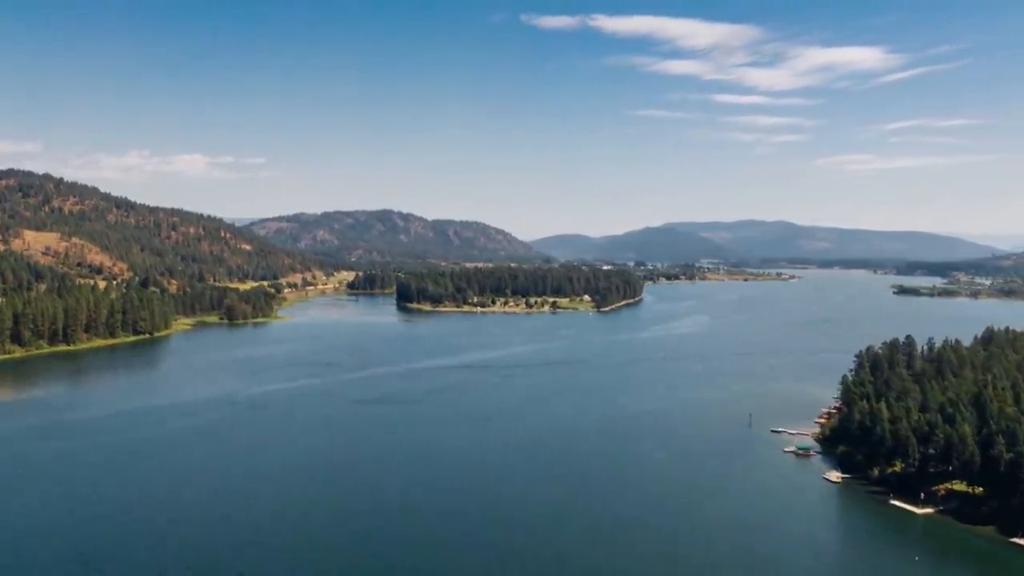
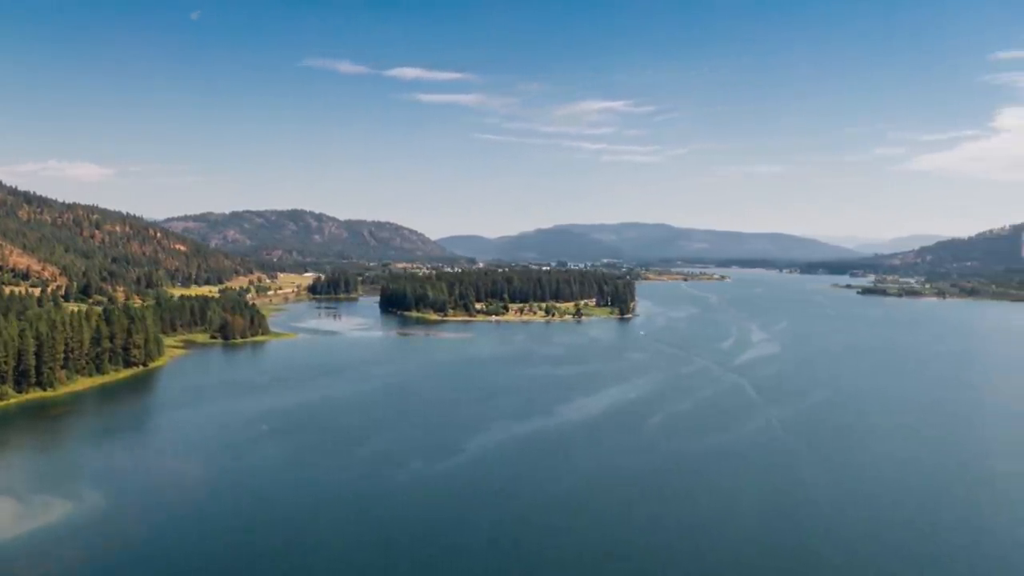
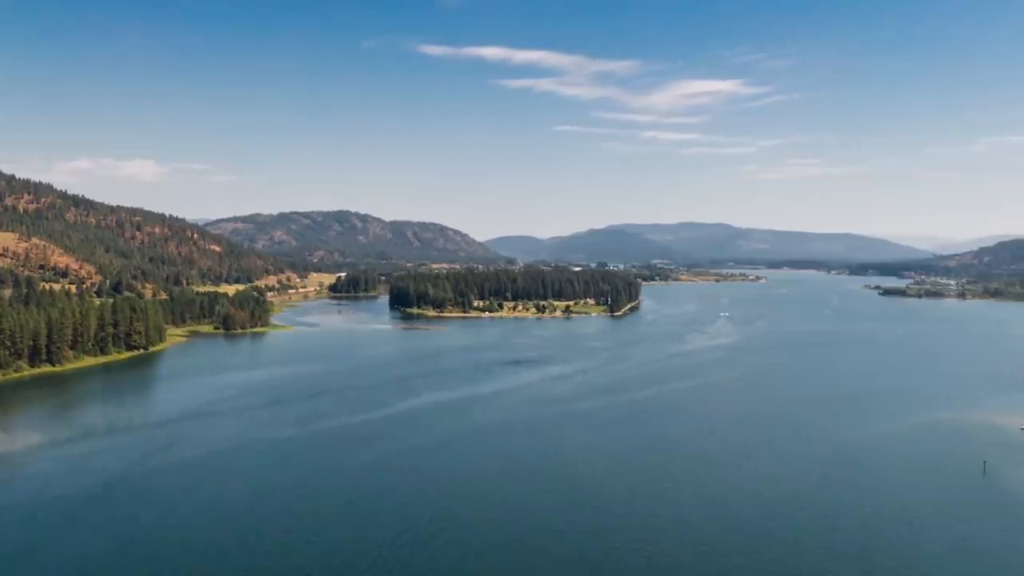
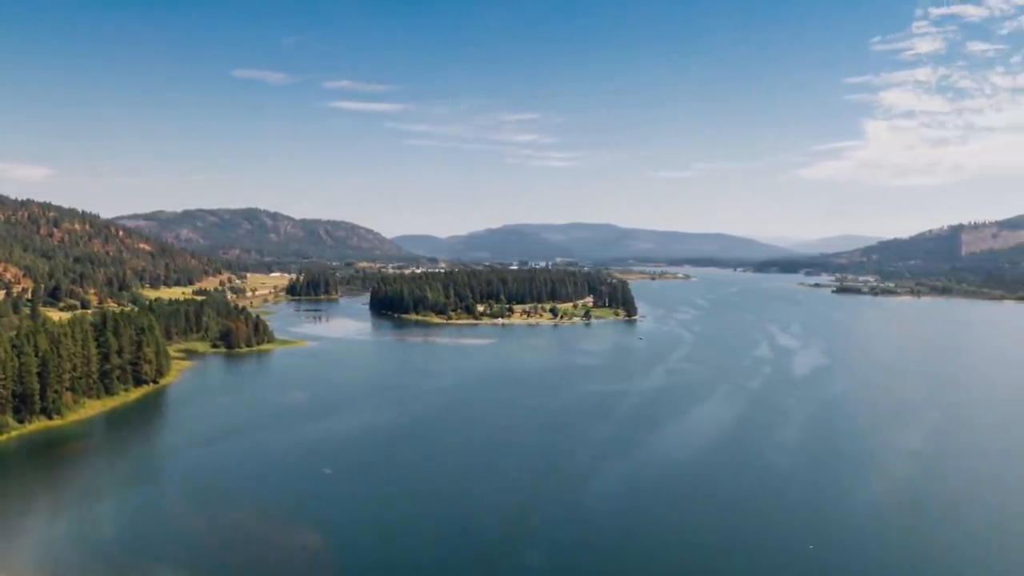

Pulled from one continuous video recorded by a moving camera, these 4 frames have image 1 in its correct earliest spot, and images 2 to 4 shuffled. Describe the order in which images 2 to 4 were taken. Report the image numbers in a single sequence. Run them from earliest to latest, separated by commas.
3, 2, 4
